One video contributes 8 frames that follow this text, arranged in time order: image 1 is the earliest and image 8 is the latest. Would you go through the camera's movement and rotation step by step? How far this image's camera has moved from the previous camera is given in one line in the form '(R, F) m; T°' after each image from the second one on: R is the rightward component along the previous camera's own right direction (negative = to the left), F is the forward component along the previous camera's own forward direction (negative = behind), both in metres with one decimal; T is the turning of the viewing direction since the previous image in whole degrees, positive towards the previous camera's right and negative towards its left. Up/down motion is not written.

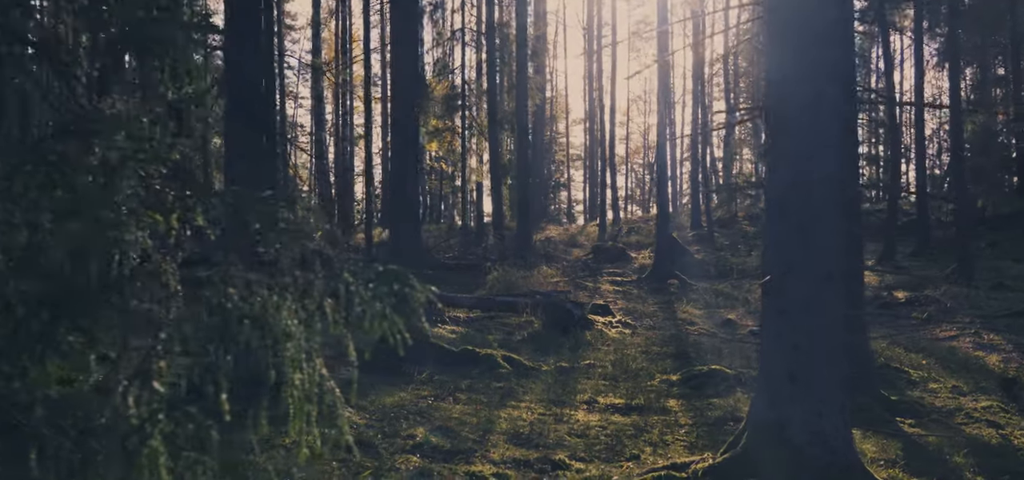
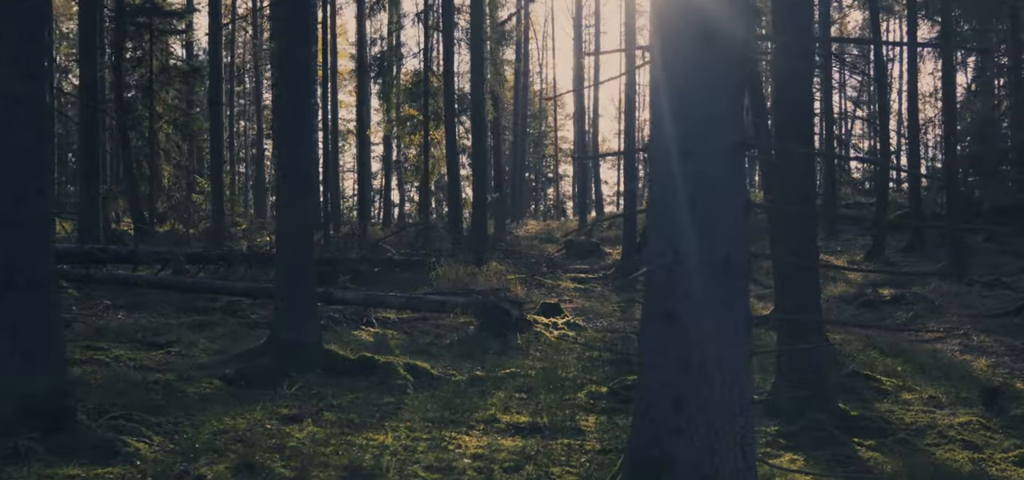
(+1.0, +1.8) m; 0°
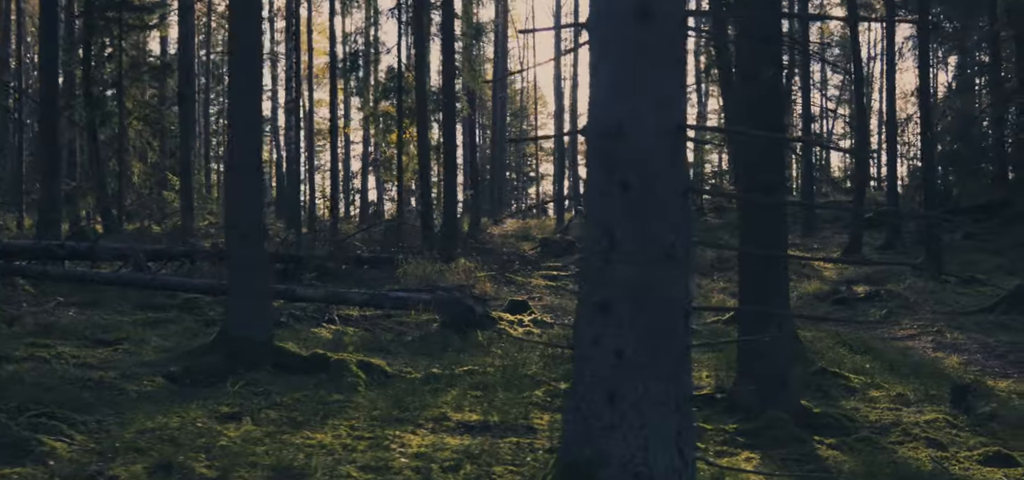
(+0.3, +0.3) m; +1°
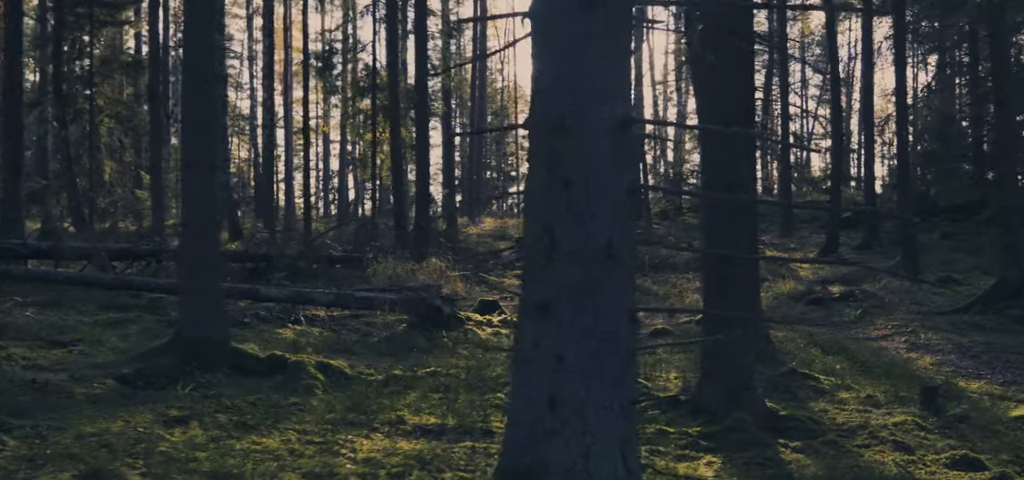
(+0.2, +0.2) m; +1°
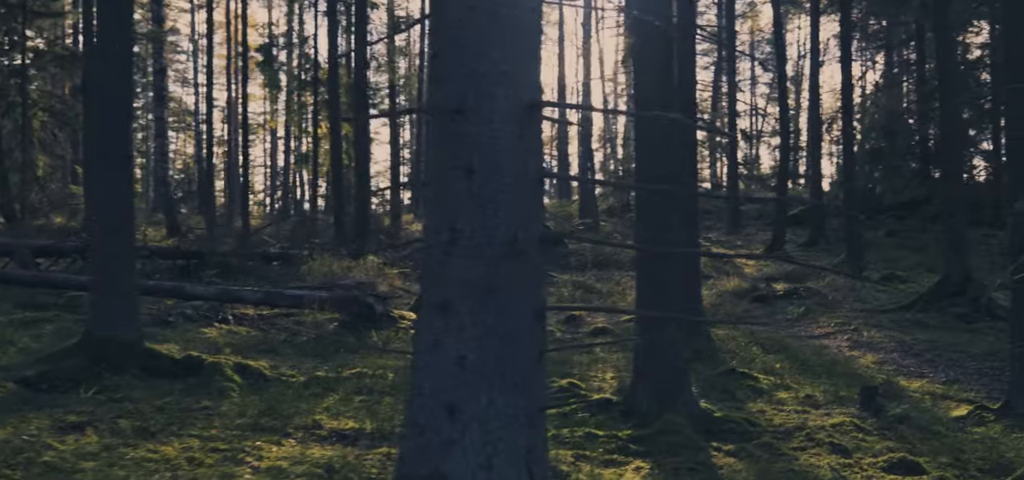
(+0.2, +0.4) m; +2°
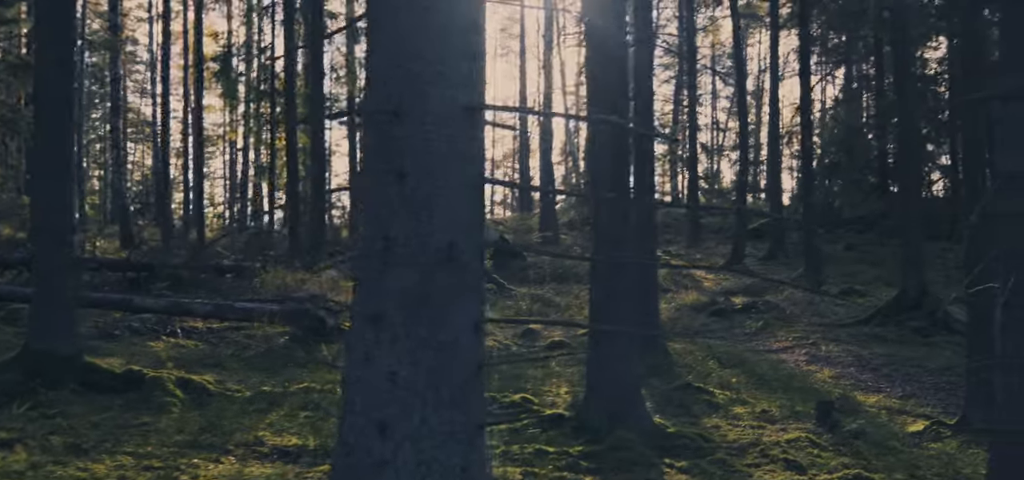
(+0.1, +0.2) m; +2°
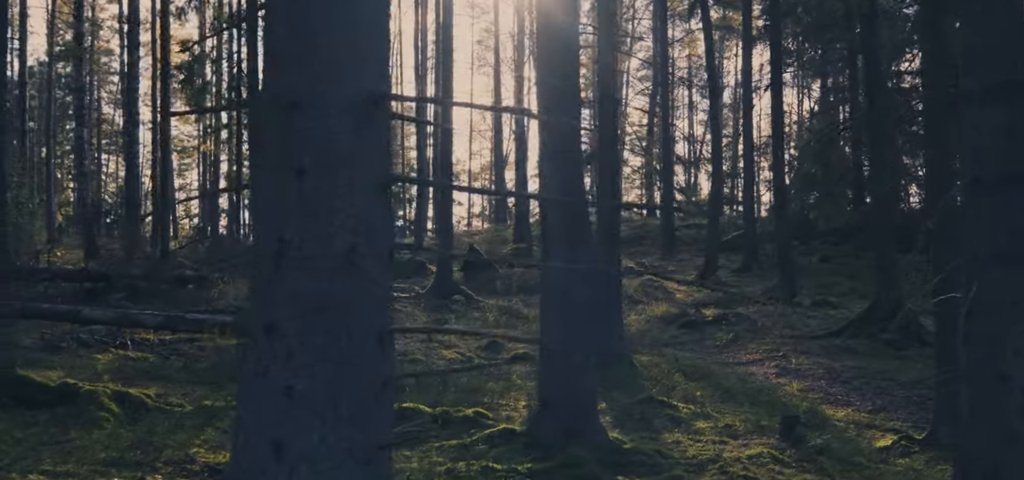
(+0.3, +0.4) m; +1°
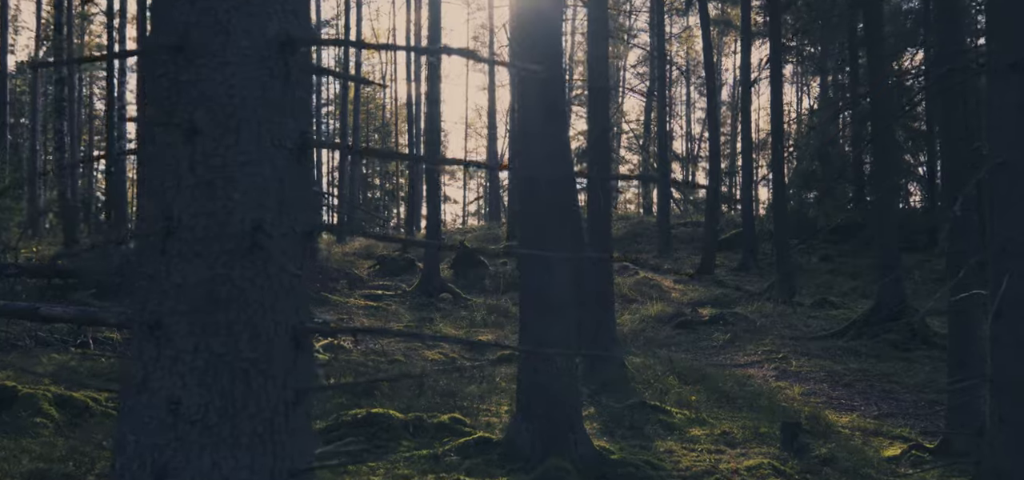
(+0.2, +0.8) m; 0°
